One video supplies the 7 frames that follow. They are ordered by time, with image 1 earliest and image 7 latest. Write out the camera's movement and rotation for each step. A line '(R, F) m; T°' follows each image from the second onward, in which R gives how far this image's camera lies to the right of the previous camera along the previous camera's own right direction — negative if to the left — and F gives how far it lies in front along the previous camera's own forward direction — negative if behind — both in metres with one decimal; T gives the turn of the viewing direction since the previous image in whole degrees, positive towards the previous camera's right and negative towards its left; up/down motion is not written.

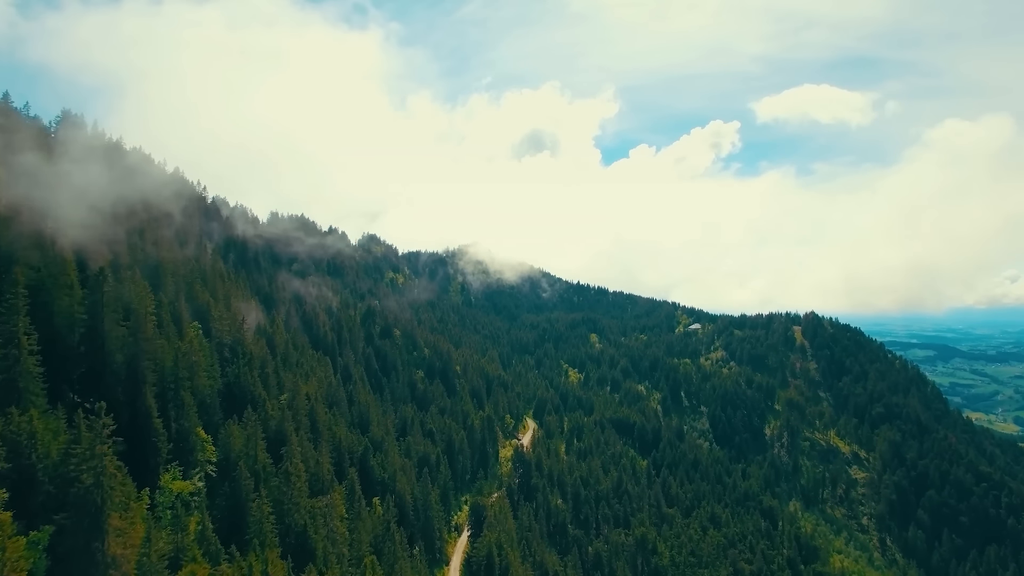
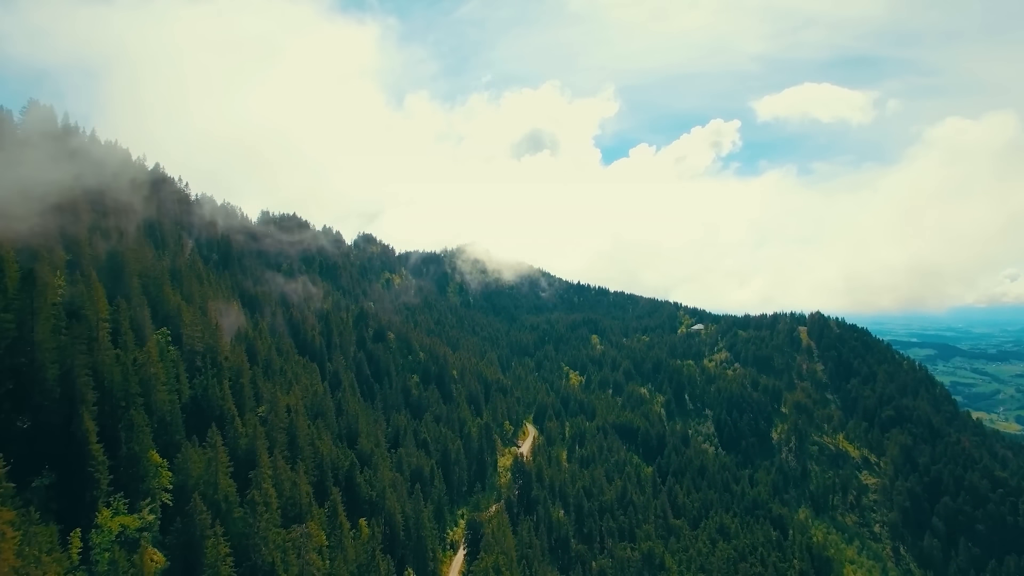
(+0.3, +8.0) m; 0°
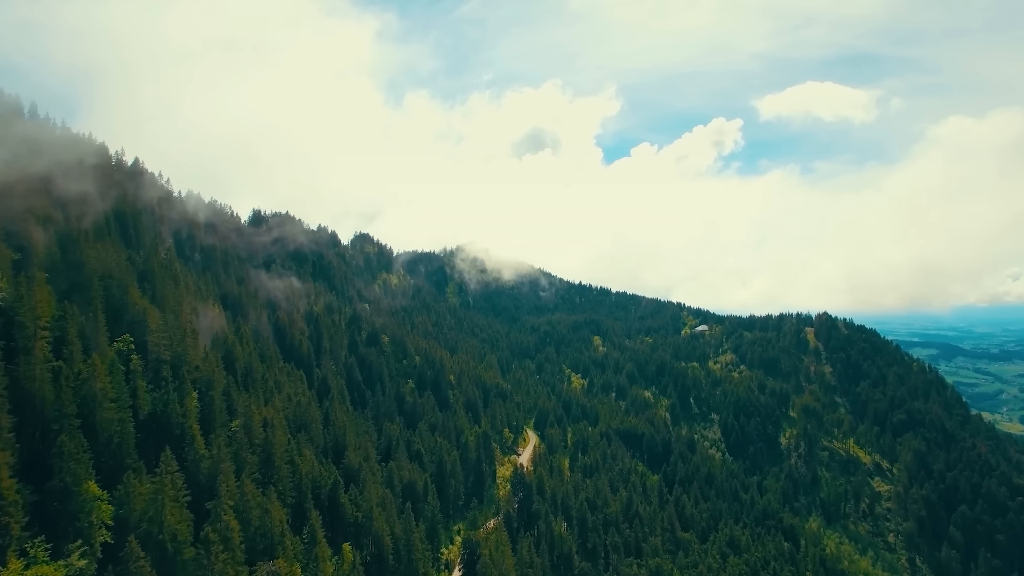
(+0.4, +8.1) m; 0°
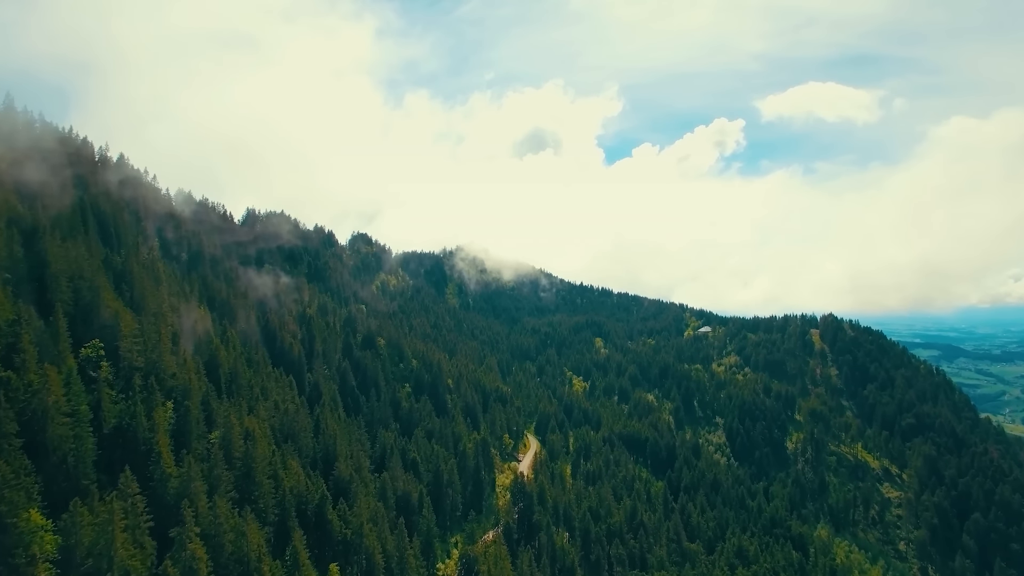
(+0.2, +5.6) m; 0°
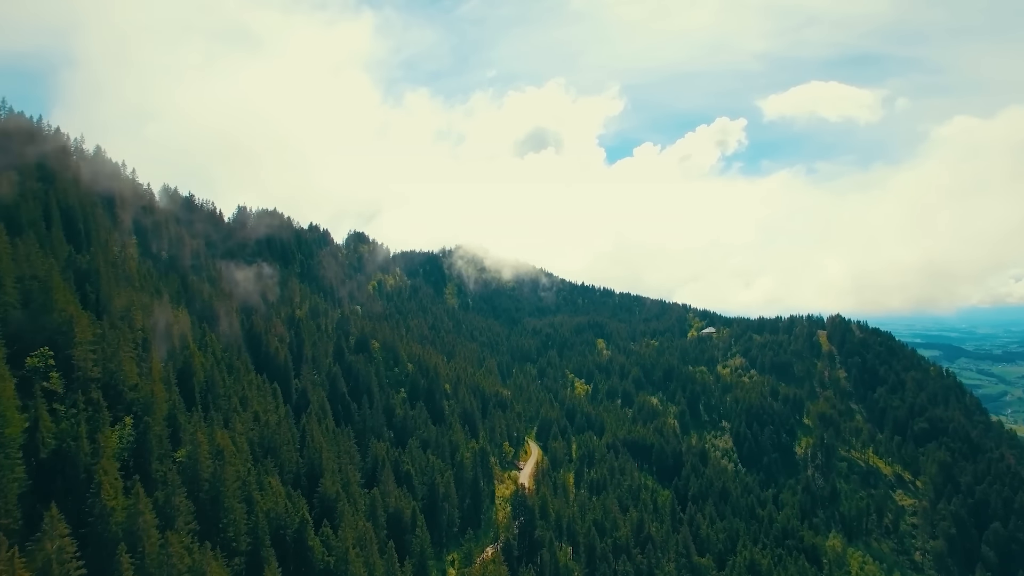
(0.0, +7.9) m; 0°
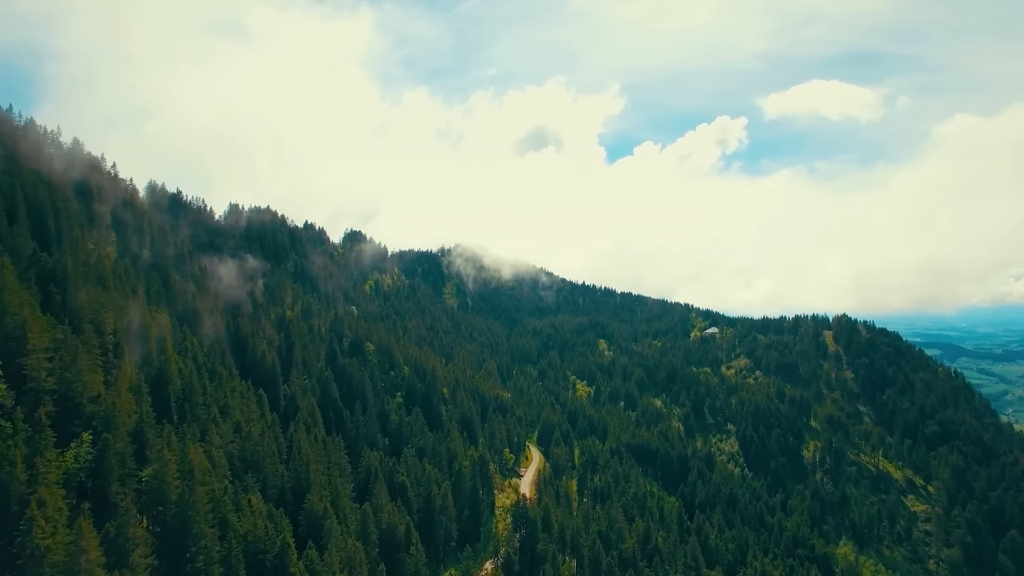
(-0.2, +6.6) m; 0°
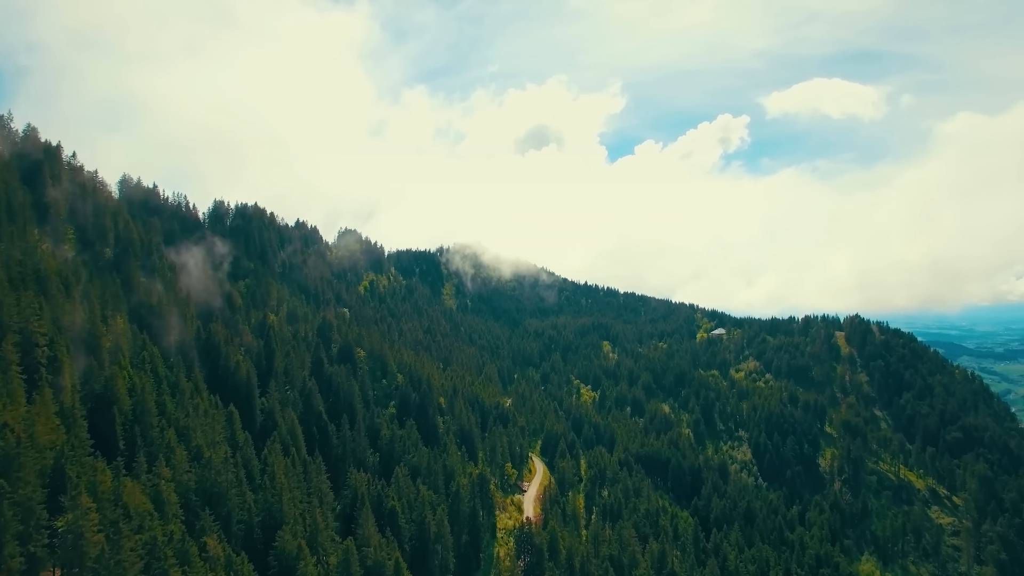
(-0.5, +11.9) m; 0°
